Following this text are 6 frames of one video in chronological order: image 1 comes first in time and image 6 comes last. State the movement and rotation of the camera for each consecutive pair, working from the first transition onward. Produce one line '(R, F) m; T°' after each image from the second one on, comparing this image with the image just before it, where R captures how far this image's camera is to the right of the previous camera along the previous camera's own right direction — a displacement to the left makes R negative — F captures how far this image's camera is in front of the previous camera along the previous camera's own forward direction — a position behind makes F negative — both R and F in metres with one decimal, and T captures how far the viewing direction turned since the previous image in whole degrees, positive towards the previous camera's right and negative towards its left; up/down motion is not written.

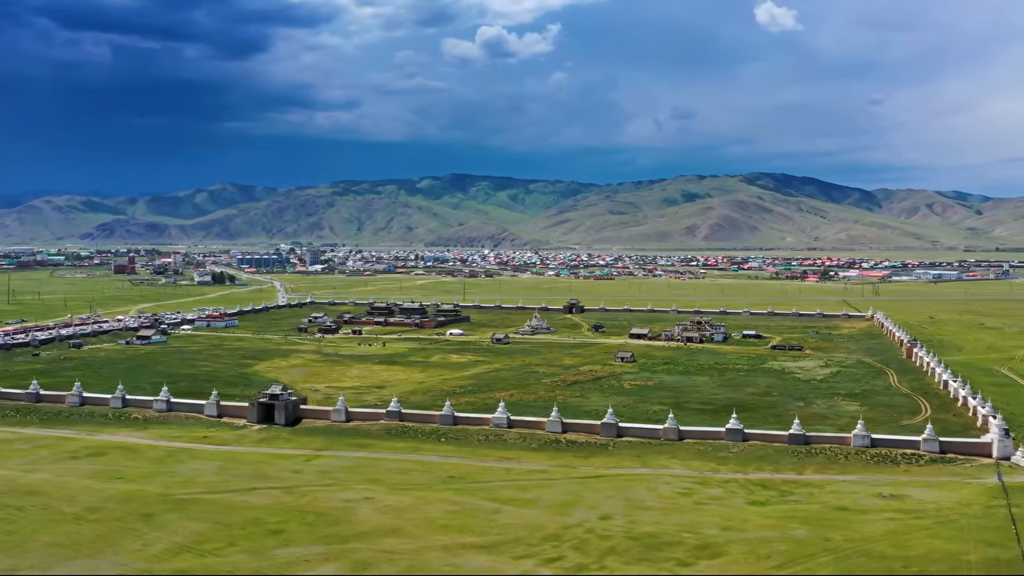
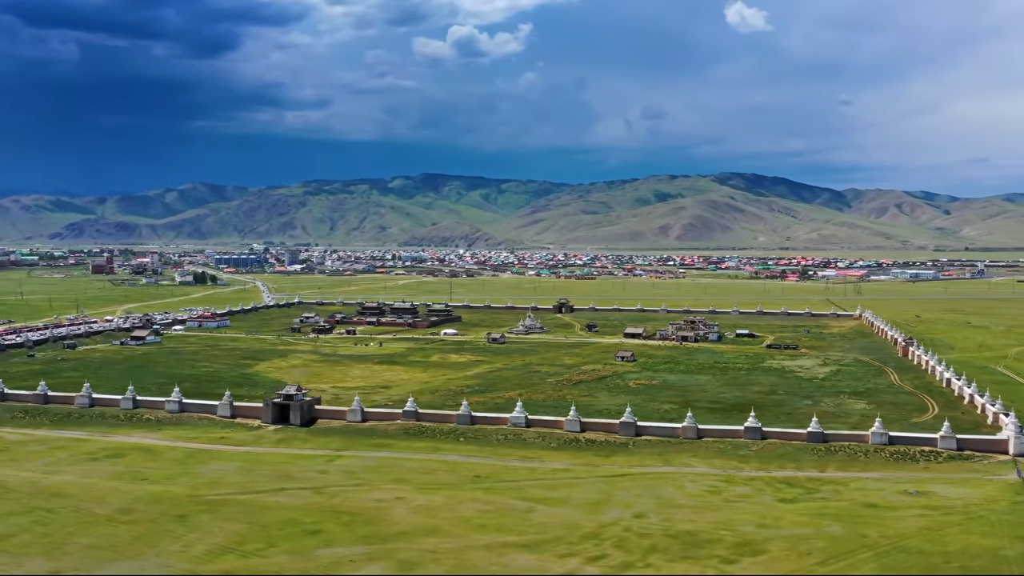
(-1.5, 0.0) m; +1°
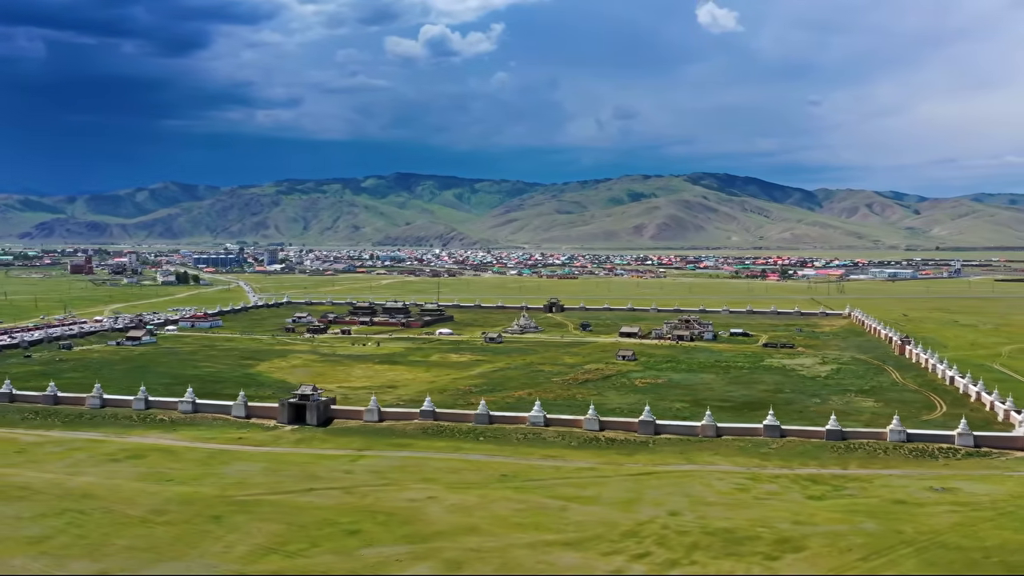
(-1.5, 0.0) m; +1°
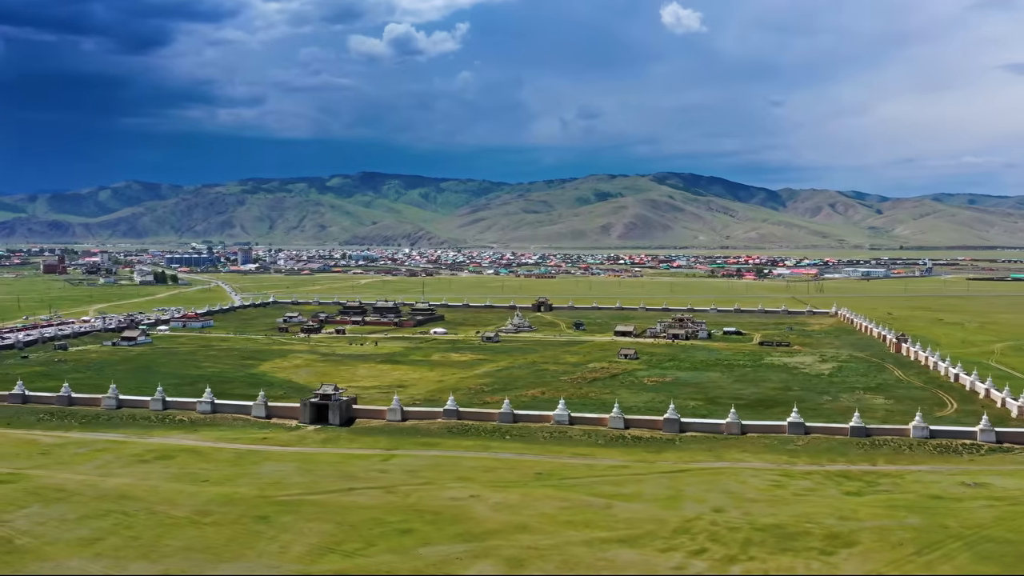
(-1.9, 0.0) m; +1°
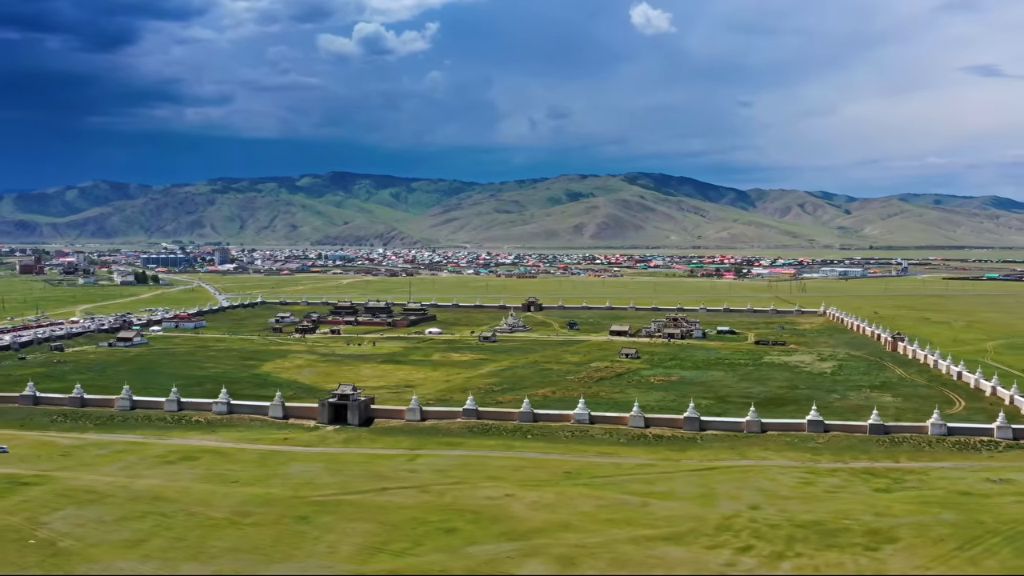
(-1.6, -0.1) m; +1°
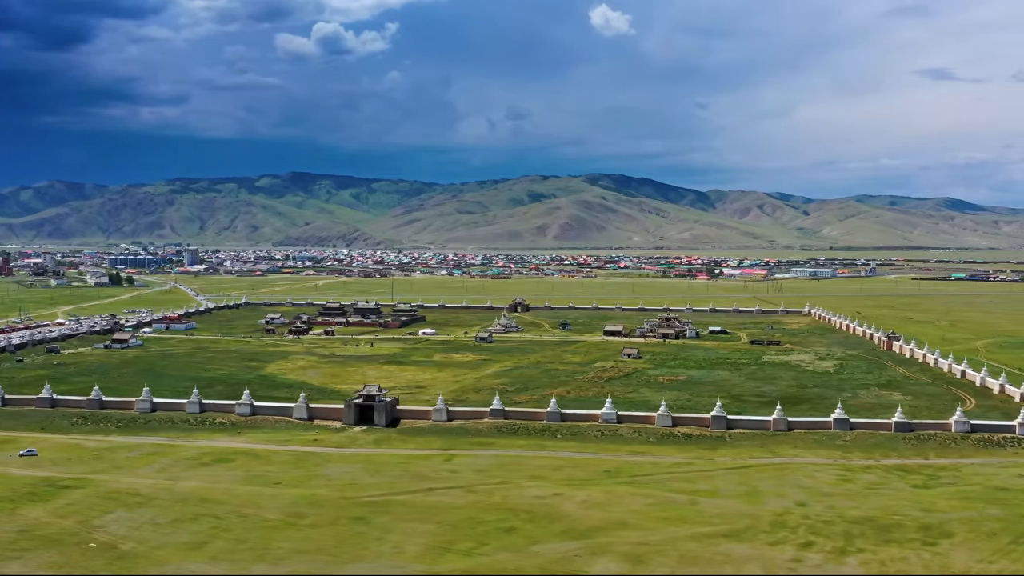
(-2.2, -0.1) m; +2°
